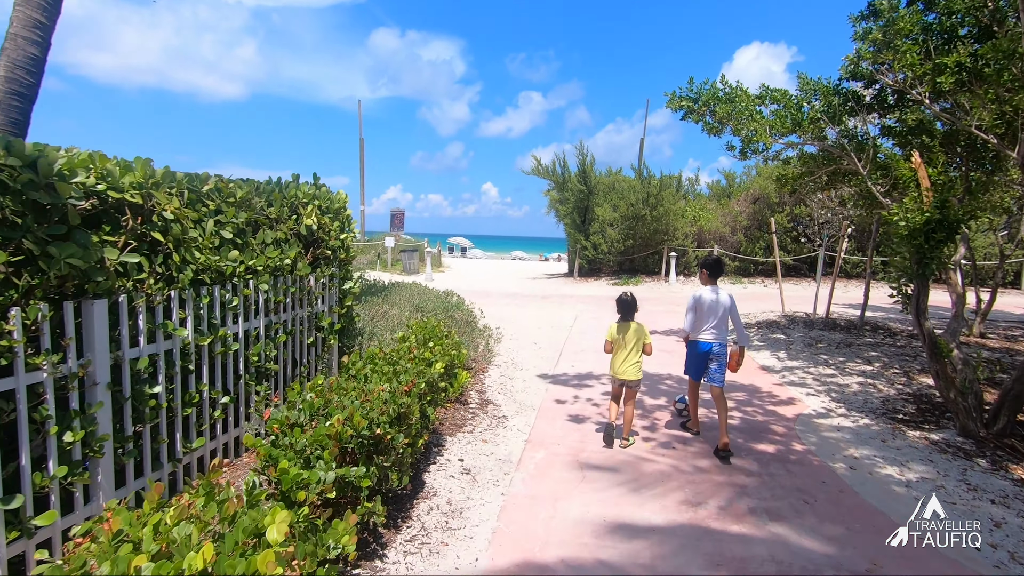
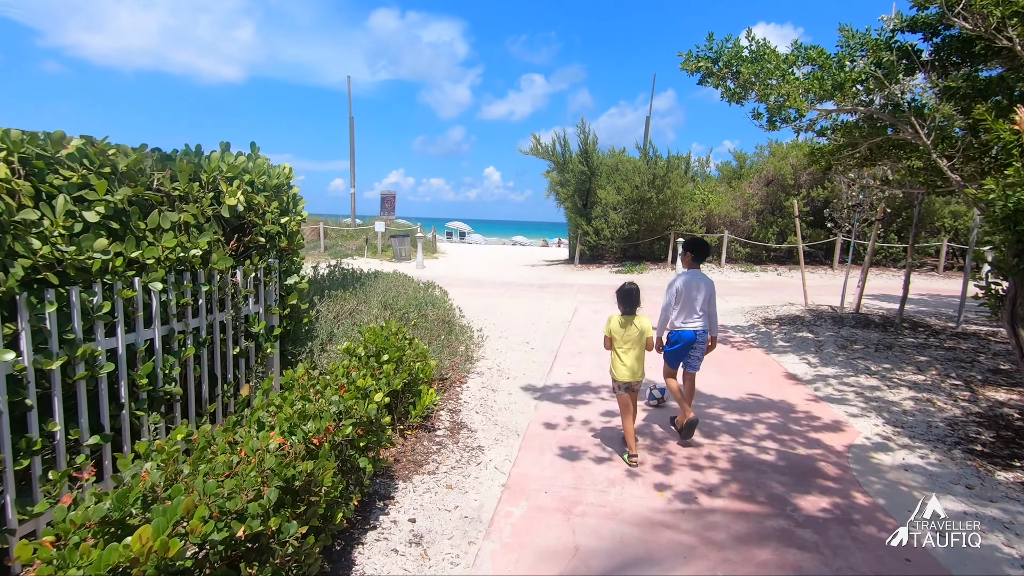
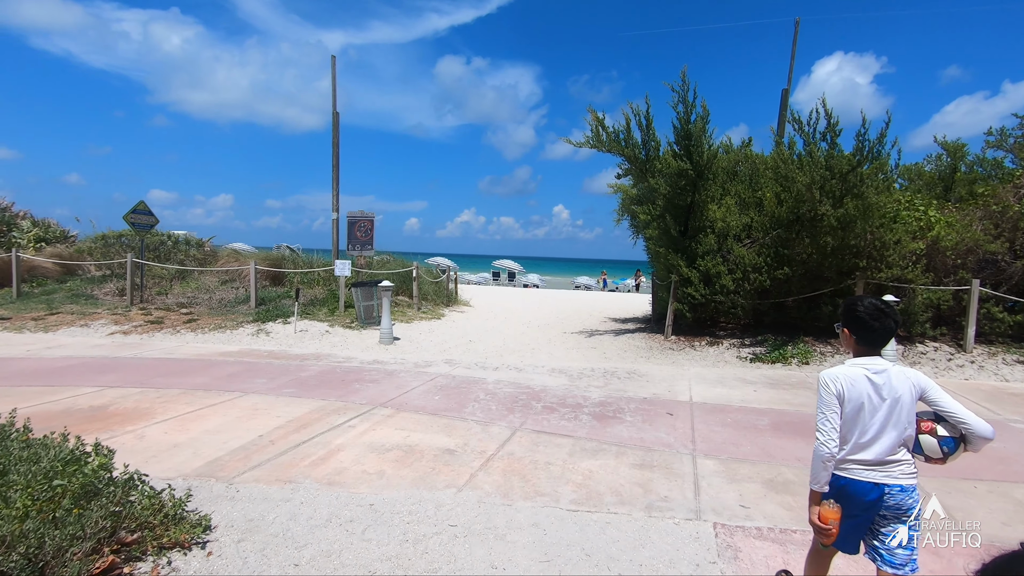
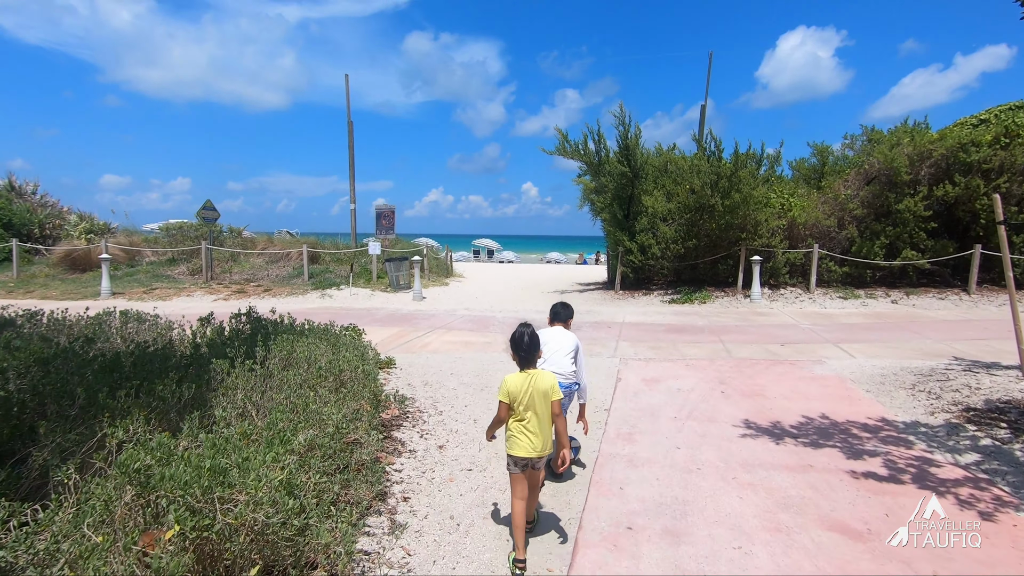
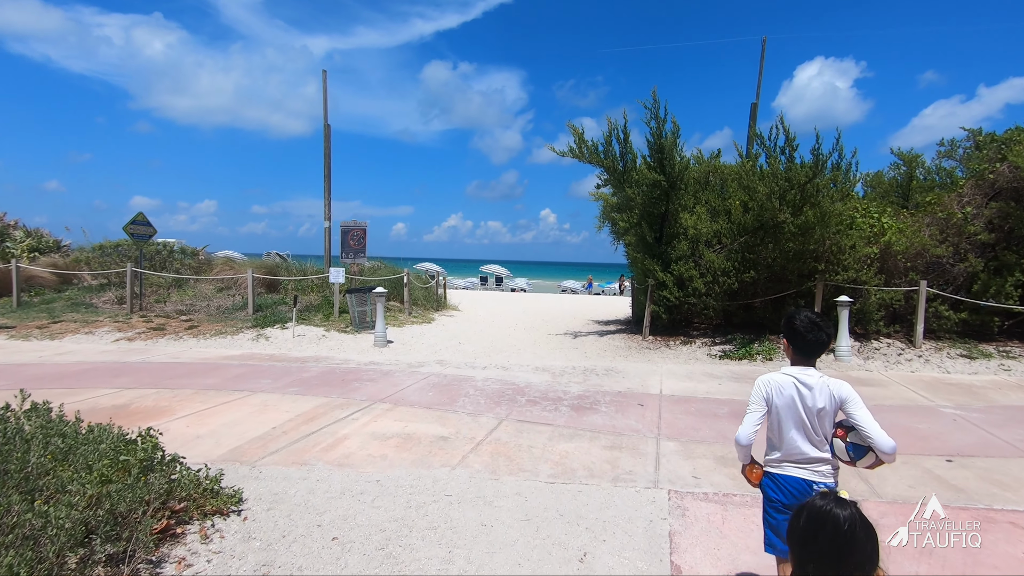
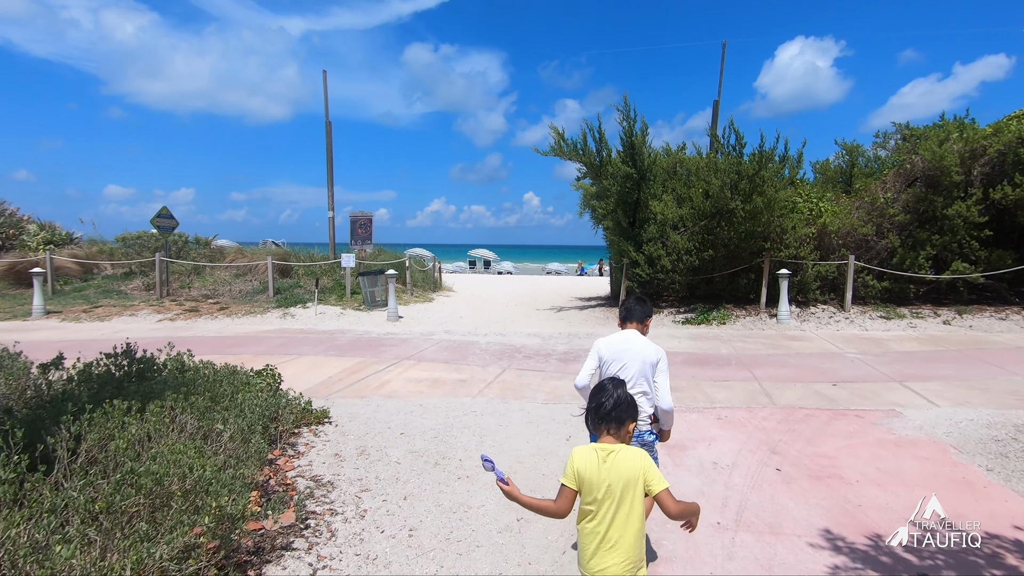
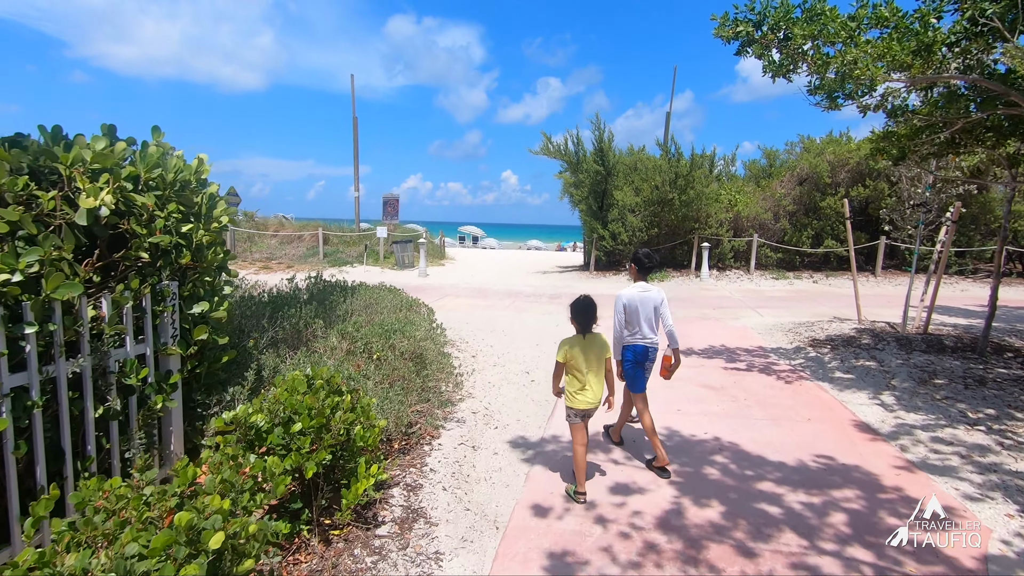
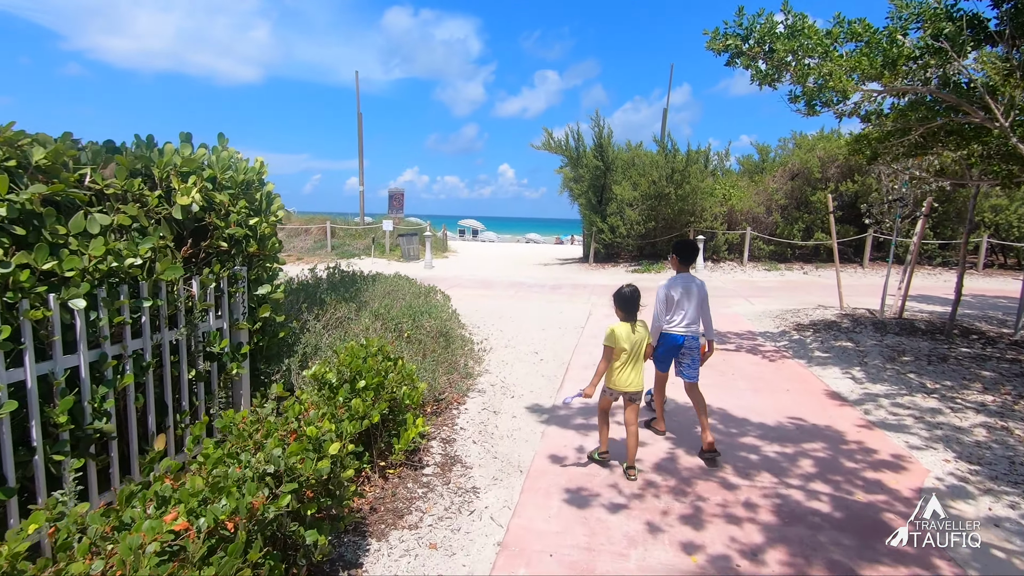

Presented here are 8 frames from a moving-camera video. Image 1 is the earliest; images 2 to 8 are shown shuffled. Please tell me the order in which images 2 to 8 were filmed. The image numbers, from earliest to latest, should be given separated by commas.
2, 8, 7, 4, 6, 5, 3
